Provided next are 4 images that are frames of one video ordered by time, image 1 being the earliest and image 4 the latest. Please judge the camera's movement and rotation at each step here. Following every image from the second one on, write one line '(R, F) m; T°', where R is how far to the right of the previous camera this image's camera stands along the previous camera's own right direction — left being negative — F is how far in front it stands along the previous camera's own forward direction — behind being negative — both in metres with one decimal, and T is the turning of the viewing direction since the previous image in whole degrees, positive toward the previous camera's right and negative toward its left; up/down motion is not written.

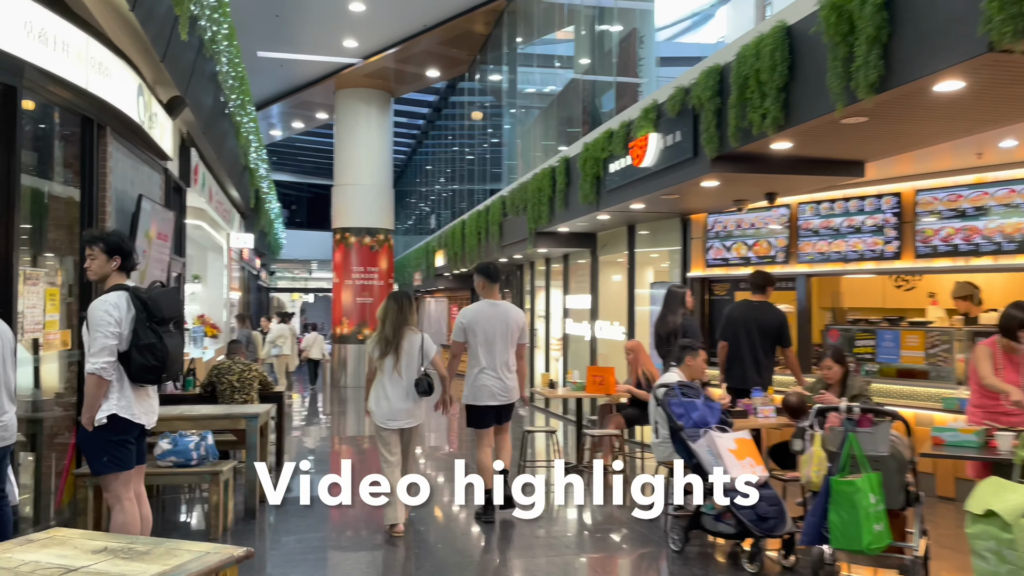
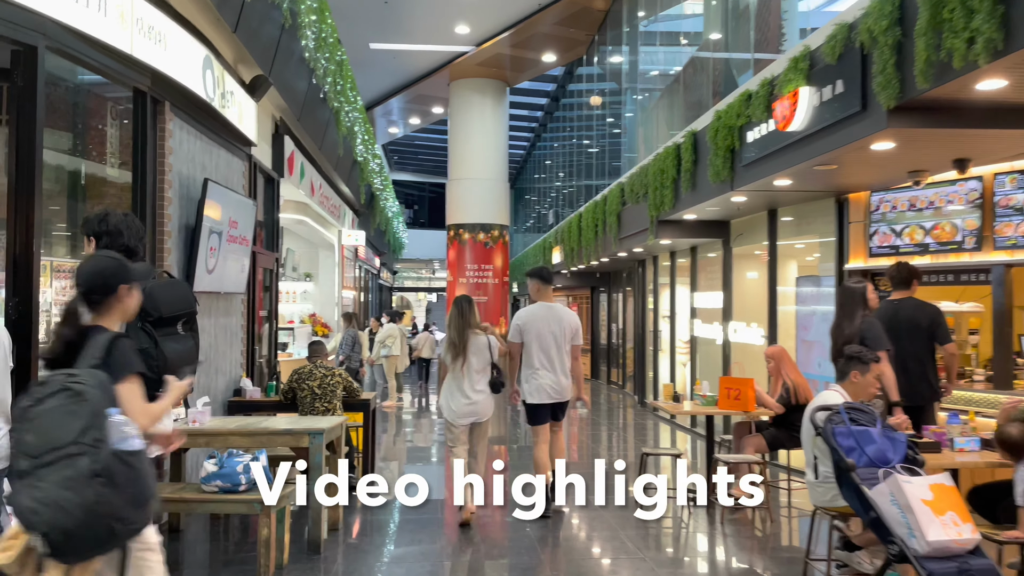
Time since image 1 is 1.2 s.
(+0.1, +0.9) m; -9°
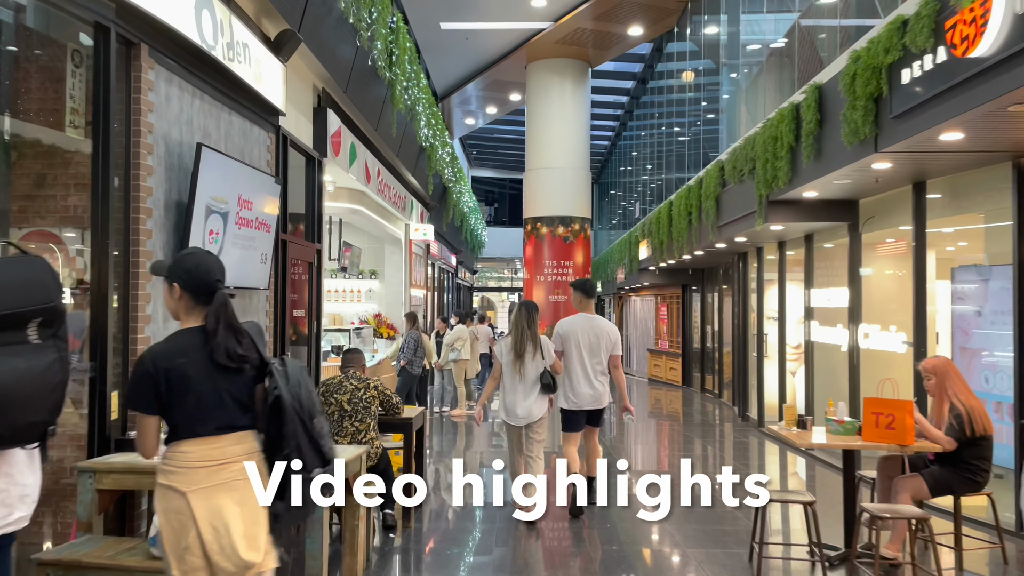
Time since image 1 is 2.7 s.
(+0.1, +1.1) m; -6°
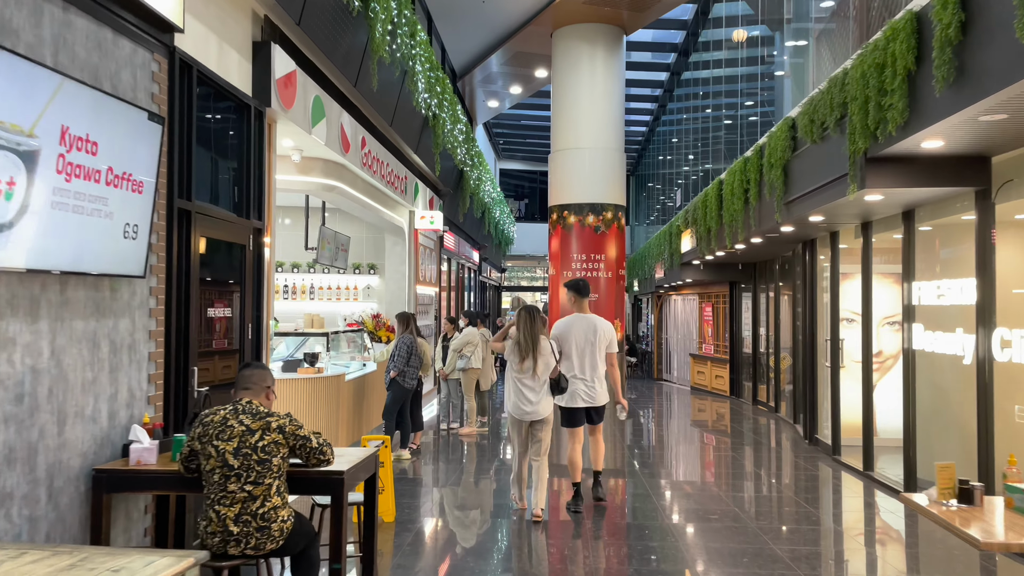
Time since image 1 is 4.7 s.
(+0.2, +1.5) m; -3°
